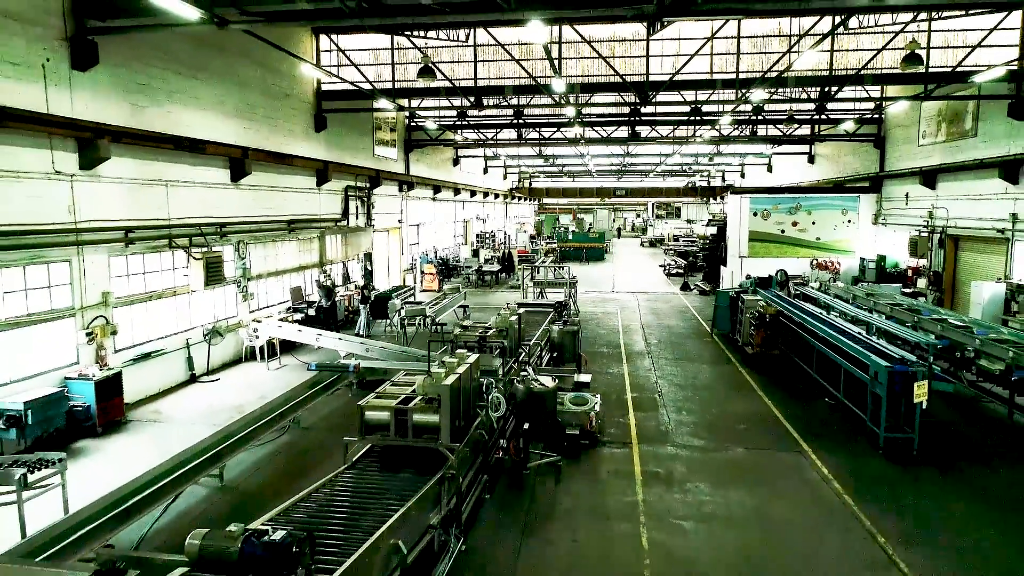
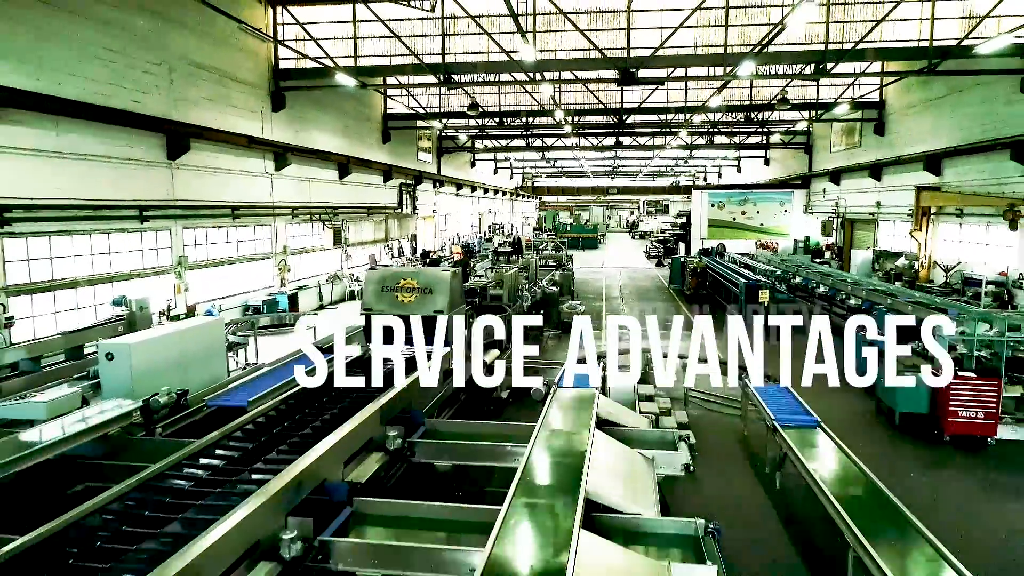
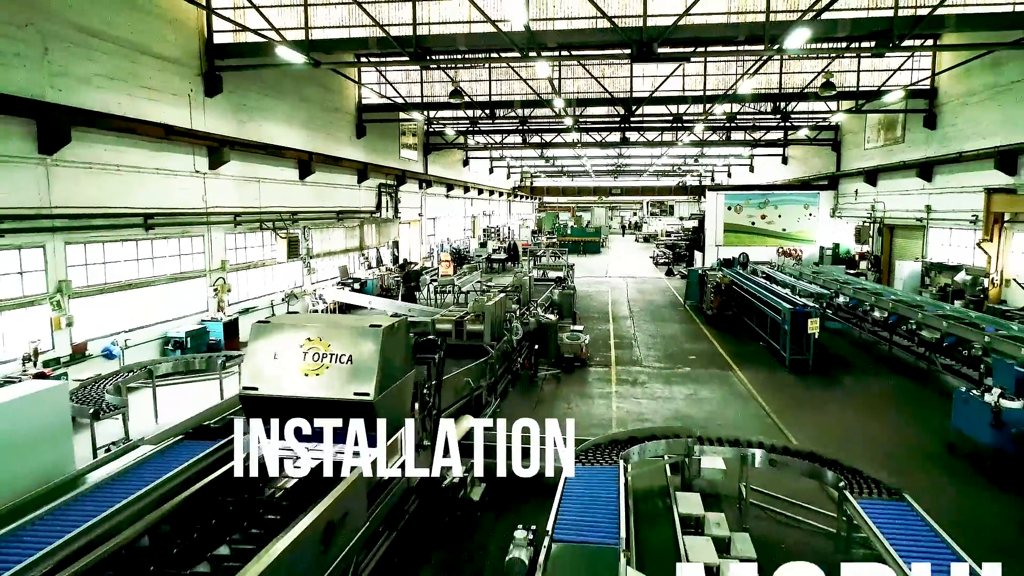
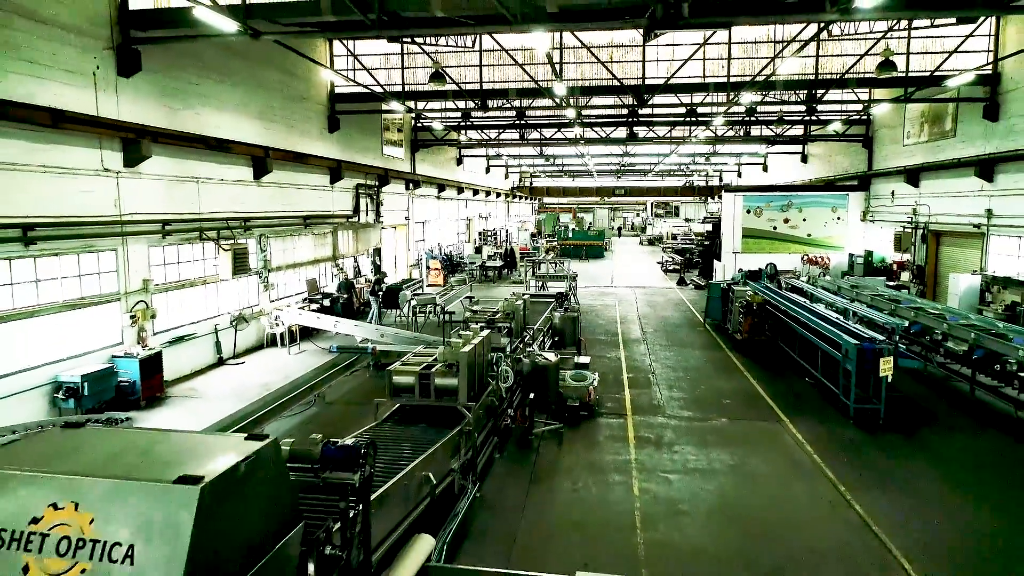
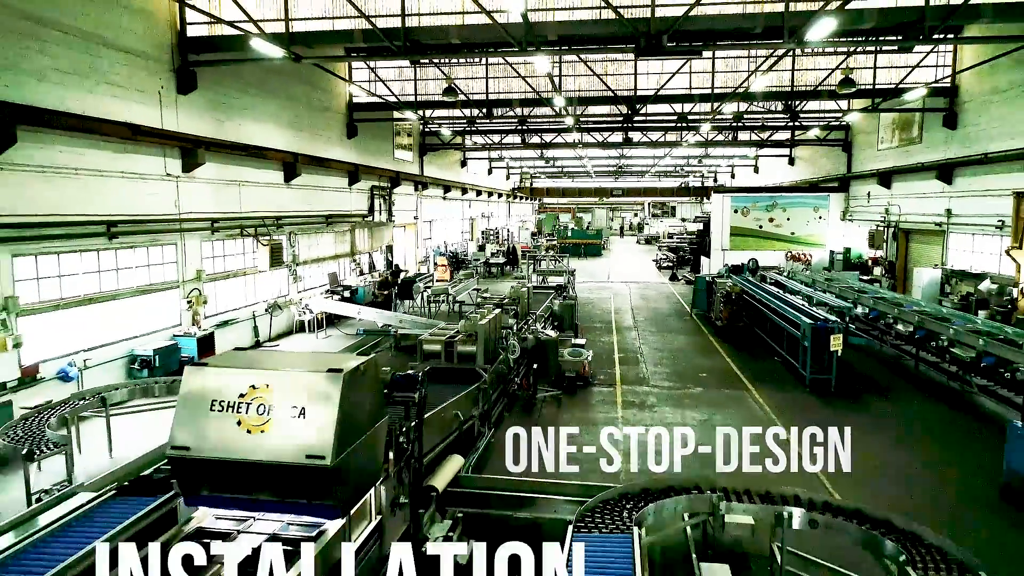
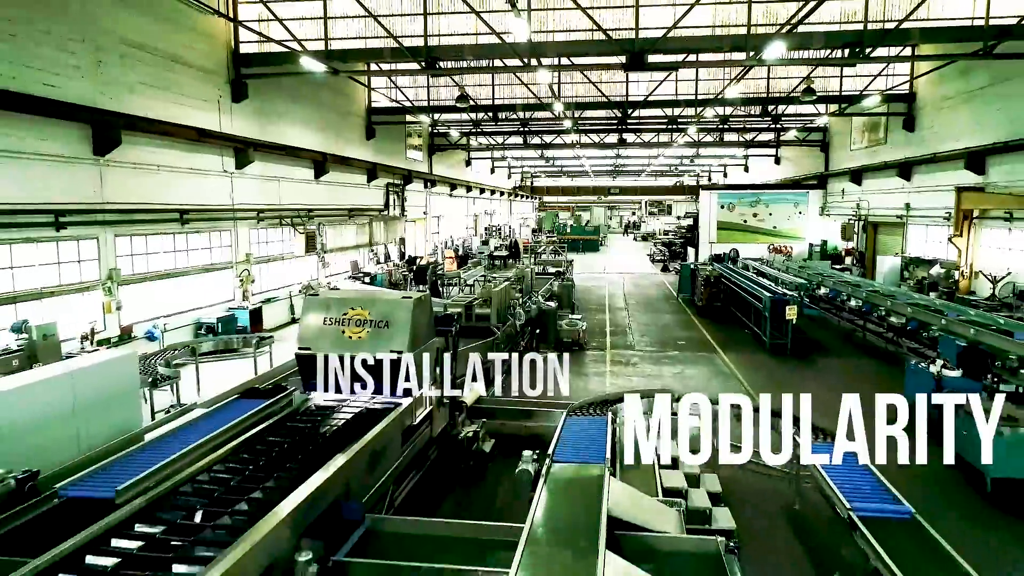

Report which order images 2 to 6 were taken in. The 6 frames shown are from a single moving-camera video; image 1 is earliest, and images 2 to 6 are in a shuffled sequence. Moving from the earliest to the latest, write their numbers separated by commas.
4, 5, 3, 6, 2
